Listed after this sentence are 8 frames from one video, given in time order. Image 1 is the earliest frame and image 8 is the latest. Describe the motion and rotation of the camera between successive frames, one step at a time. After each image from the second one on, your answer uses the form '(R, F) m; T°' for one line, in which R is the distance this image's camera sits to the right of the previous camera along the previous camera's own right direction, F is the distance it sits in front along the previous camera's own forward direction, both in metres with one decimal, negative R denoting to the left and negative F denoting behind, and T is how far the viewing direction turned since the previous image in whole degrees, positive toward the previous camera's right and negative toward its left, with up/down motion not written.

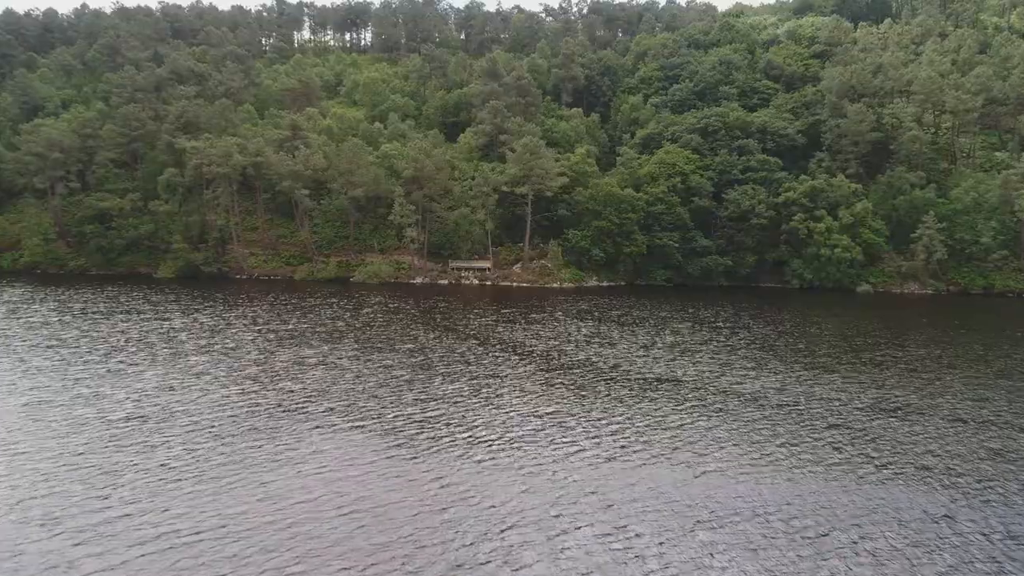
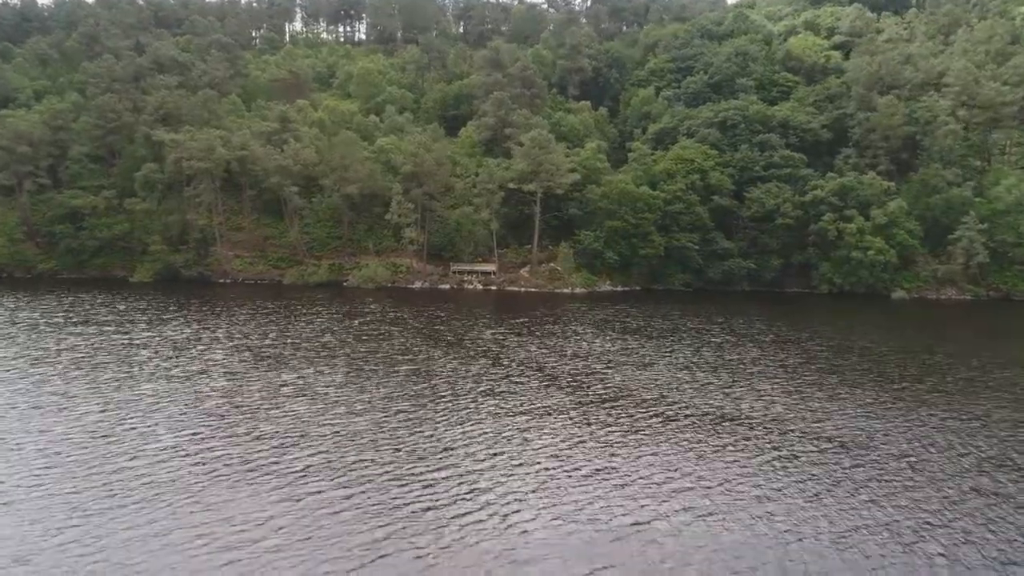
(-1.2, +6.3) m; 0°
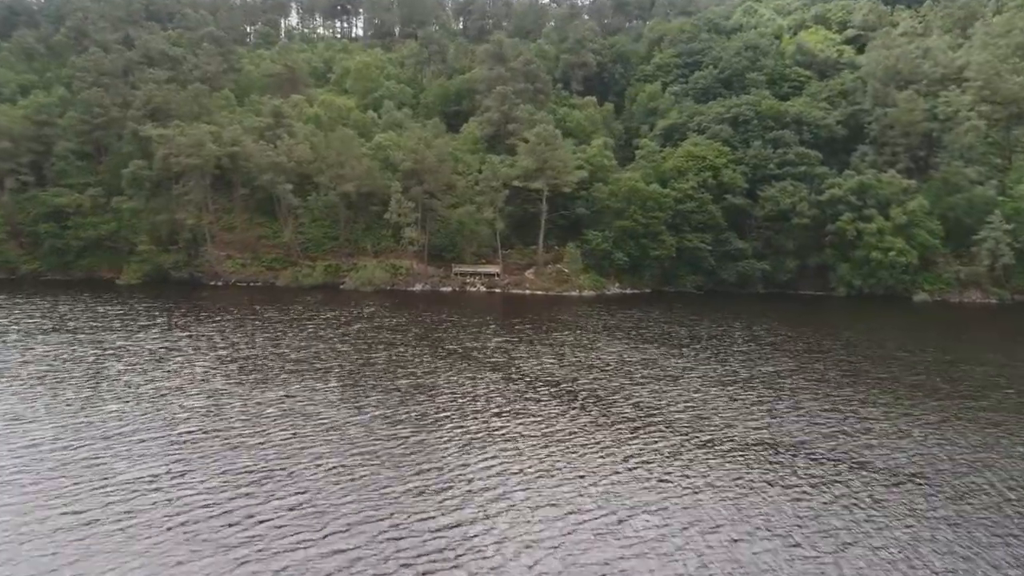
(-0.7, +3.3) m; 0°
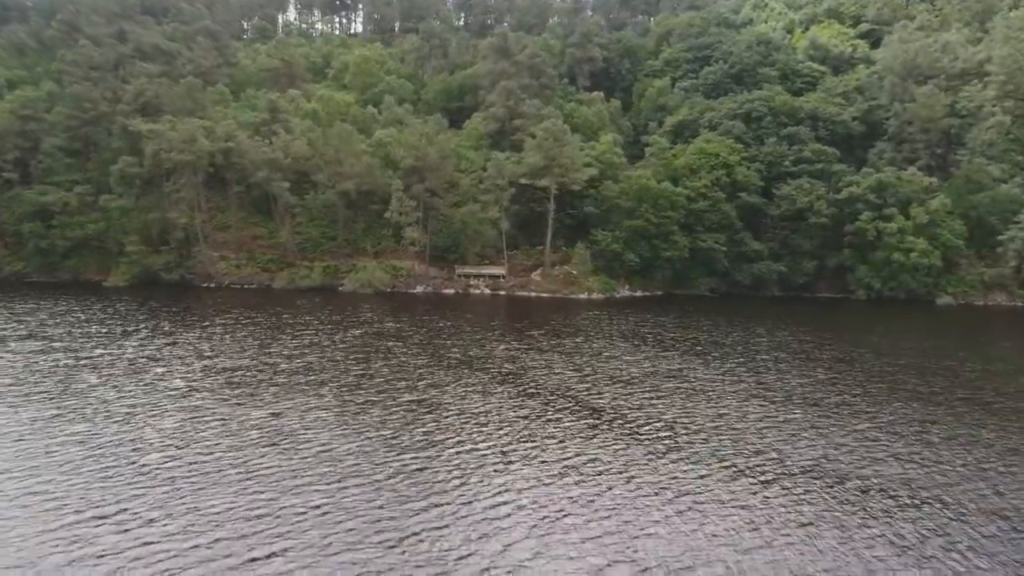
(-0.7, +3.0) m; 0°
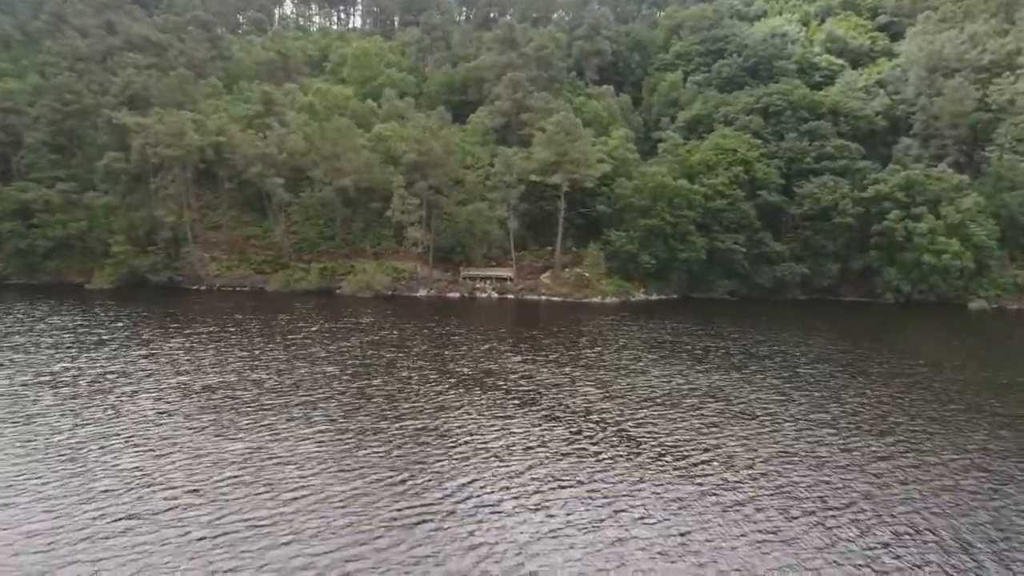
(-0.9, +3.8) m; 0°
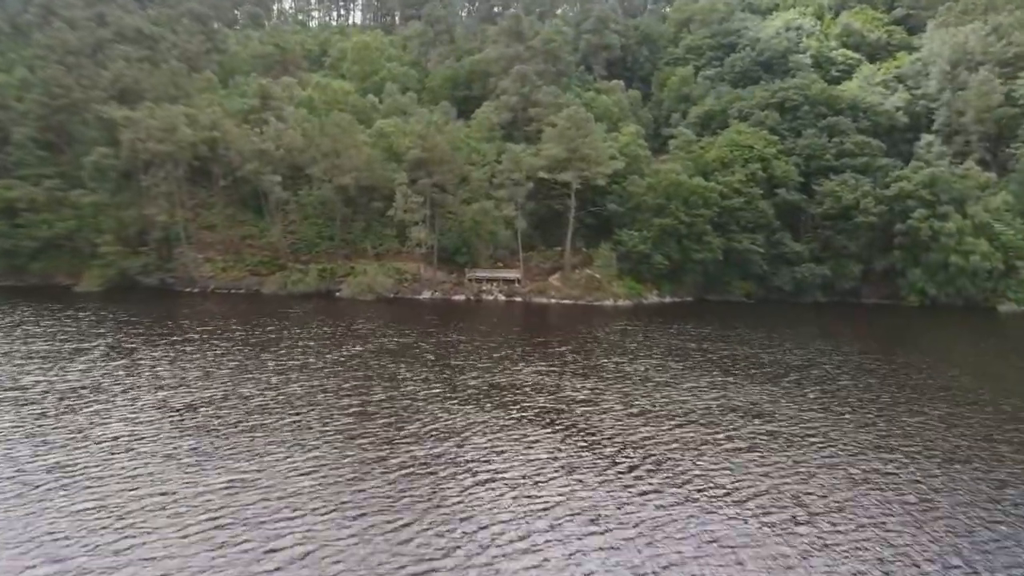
(-0.7, +2.9) m; 0°
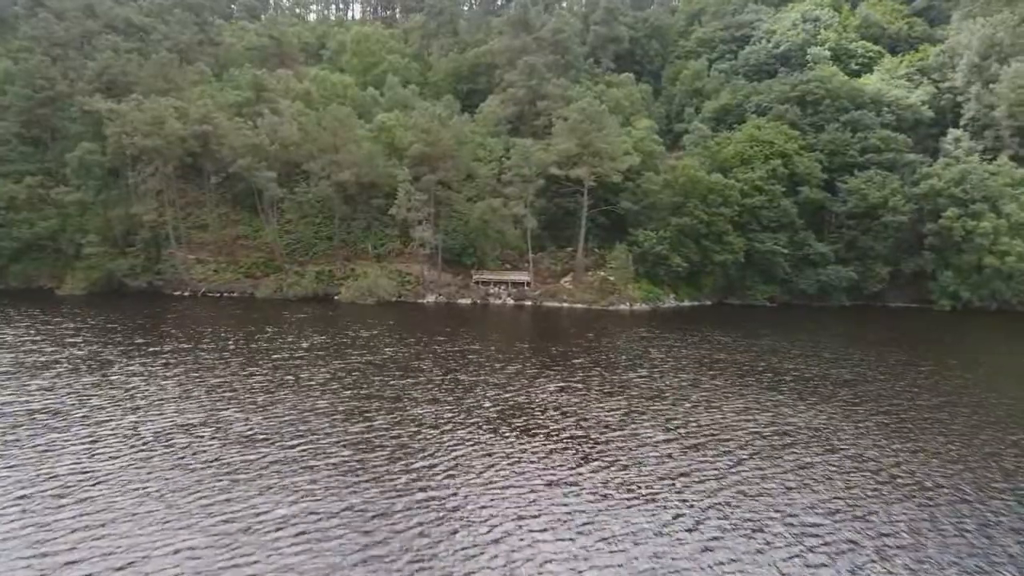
(-0.8, +3.5) m; 0°
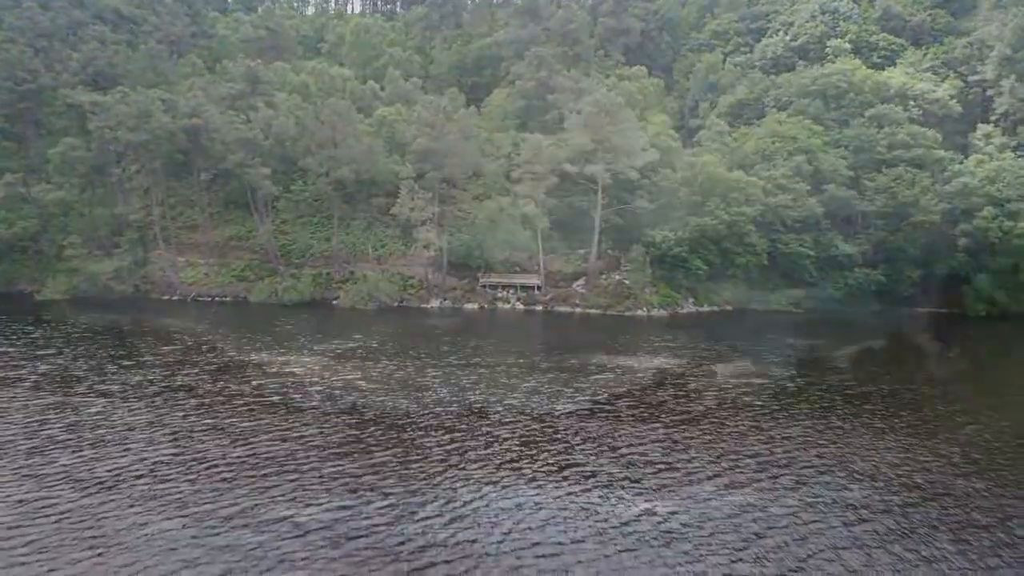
(-0.8, +3.5) m; 0°
